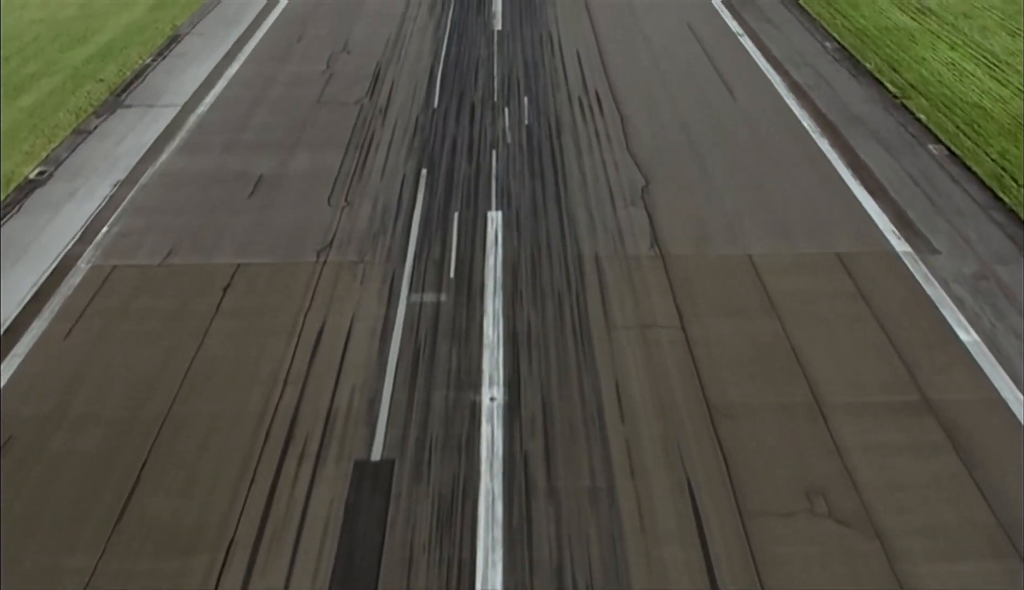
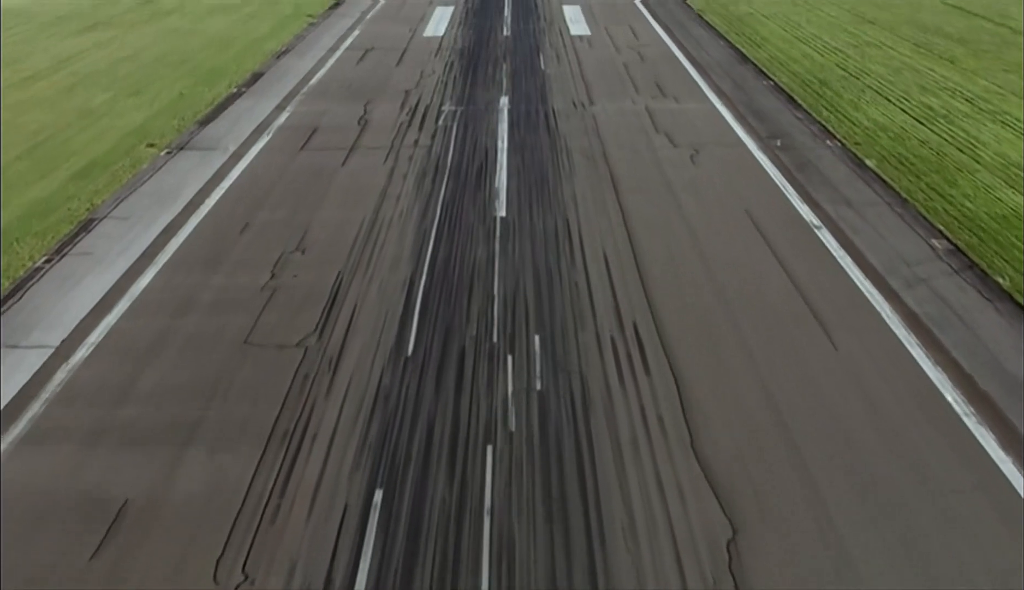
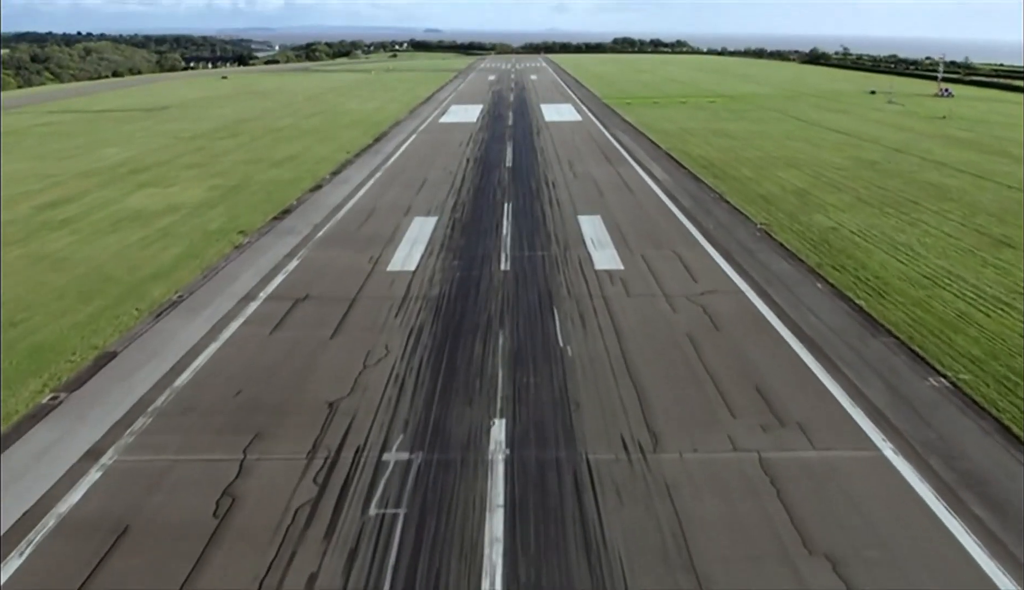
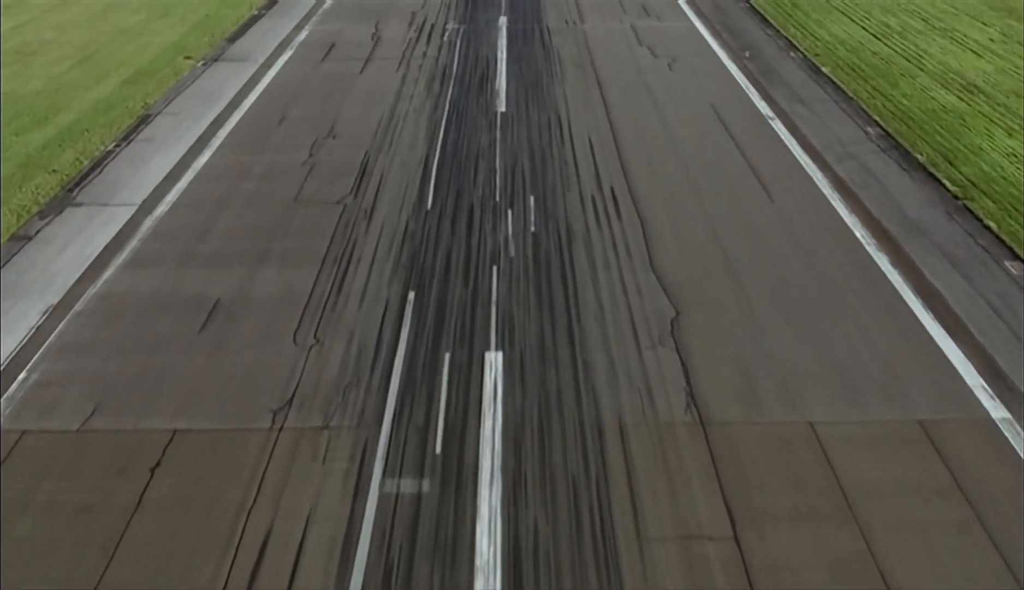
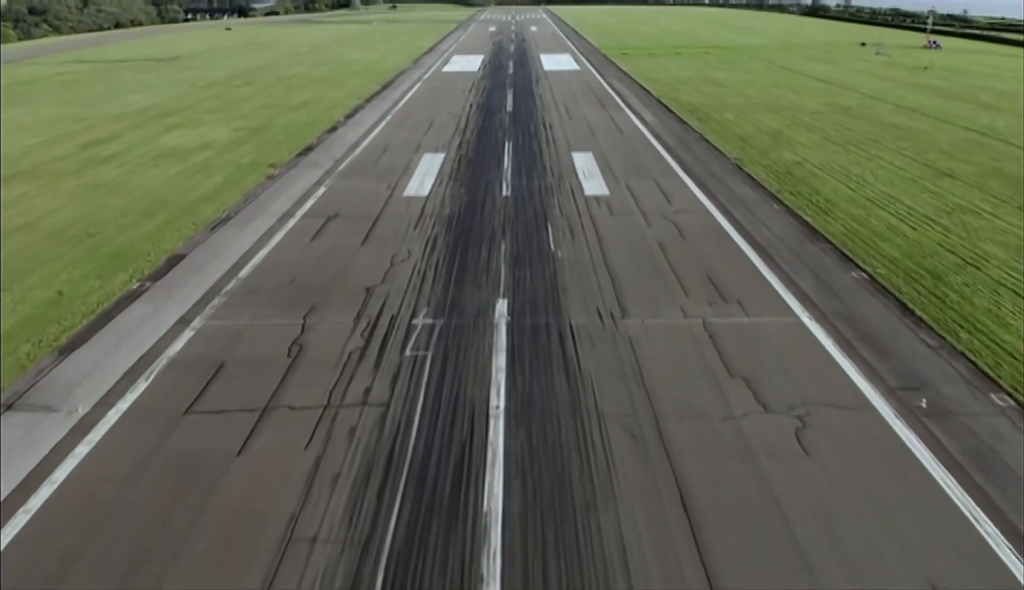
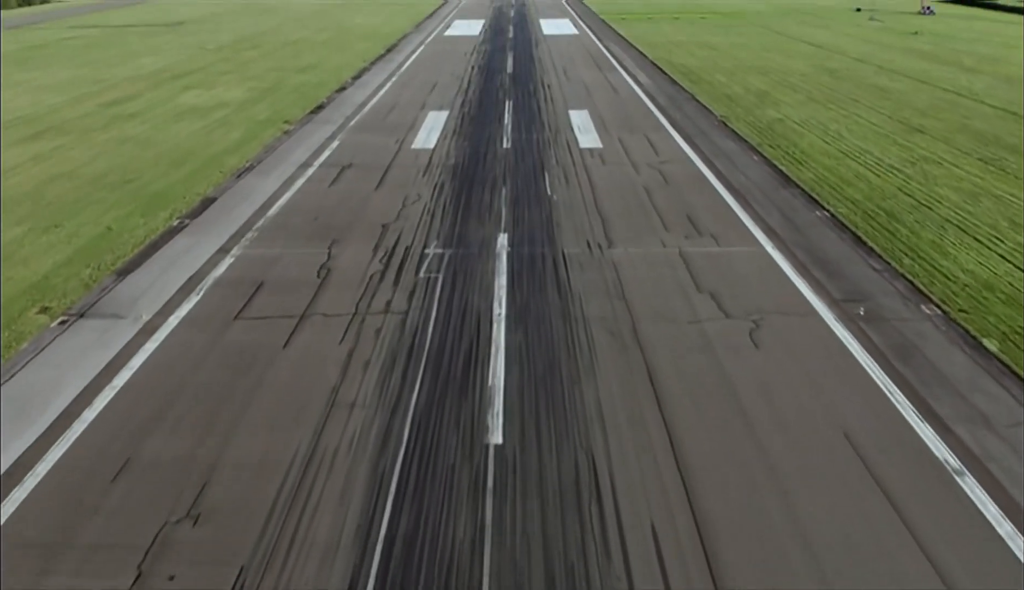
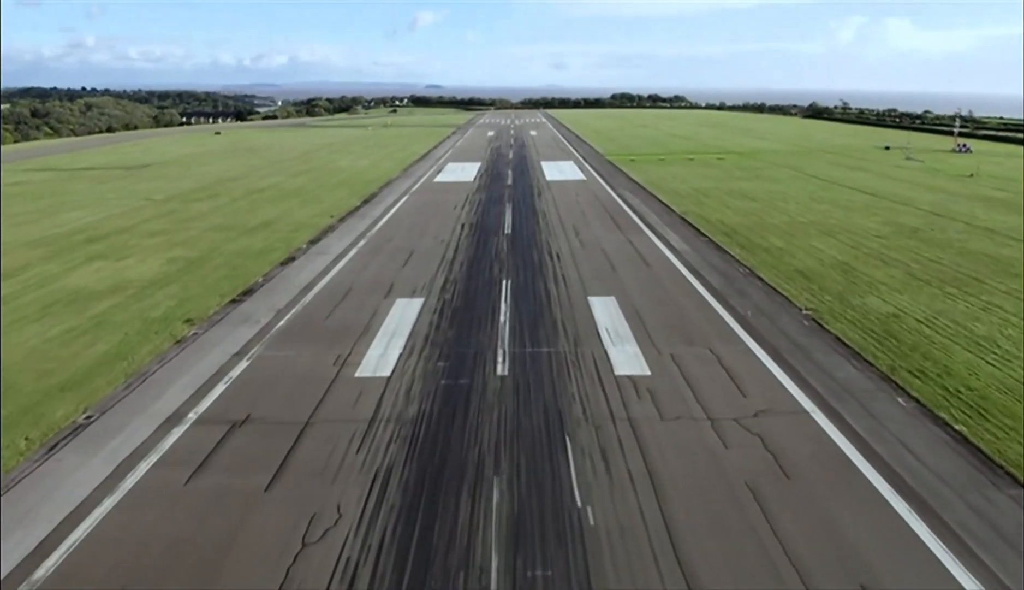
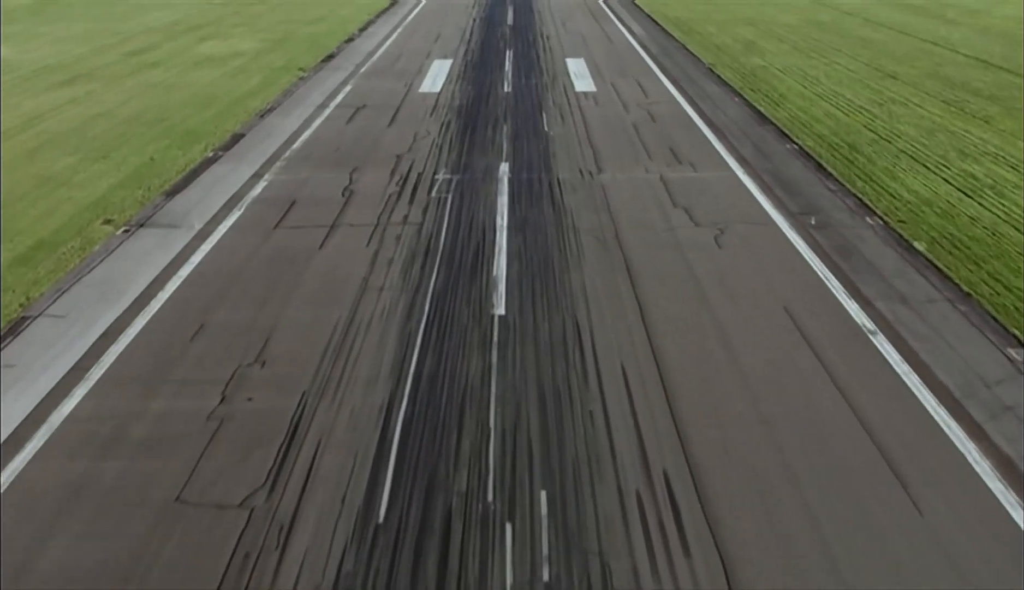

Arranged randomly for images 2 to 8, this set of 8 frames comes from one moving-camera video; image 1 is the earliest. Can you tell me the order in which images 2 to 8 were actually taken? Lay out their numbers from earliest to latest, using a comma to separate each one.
4, 2, 8, 6, 5, 3, 7
